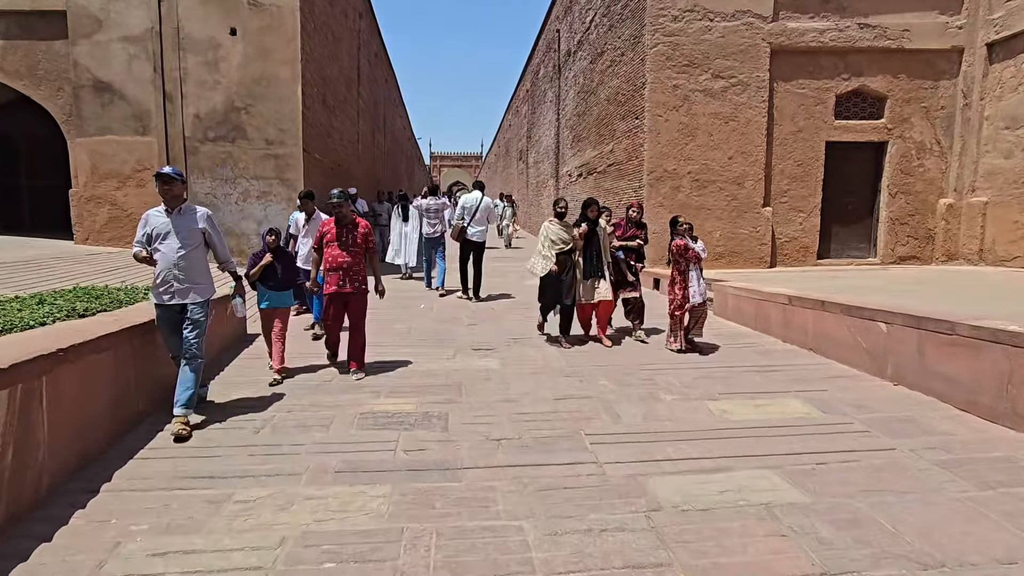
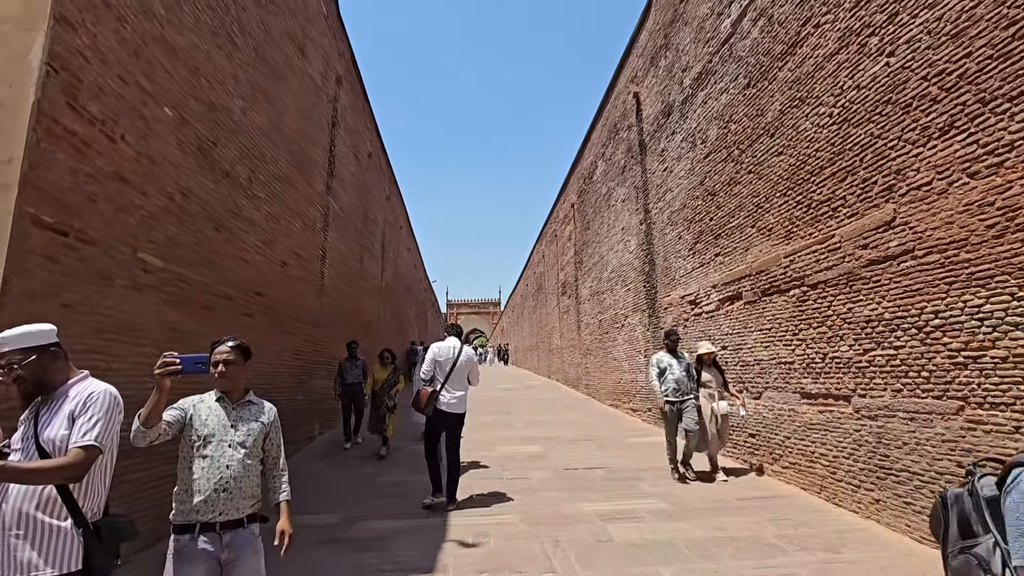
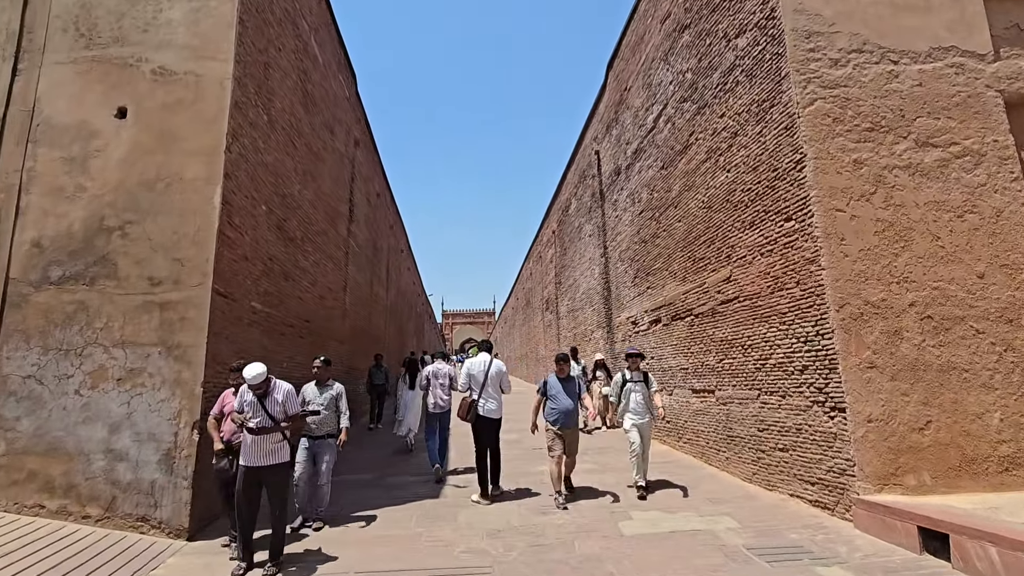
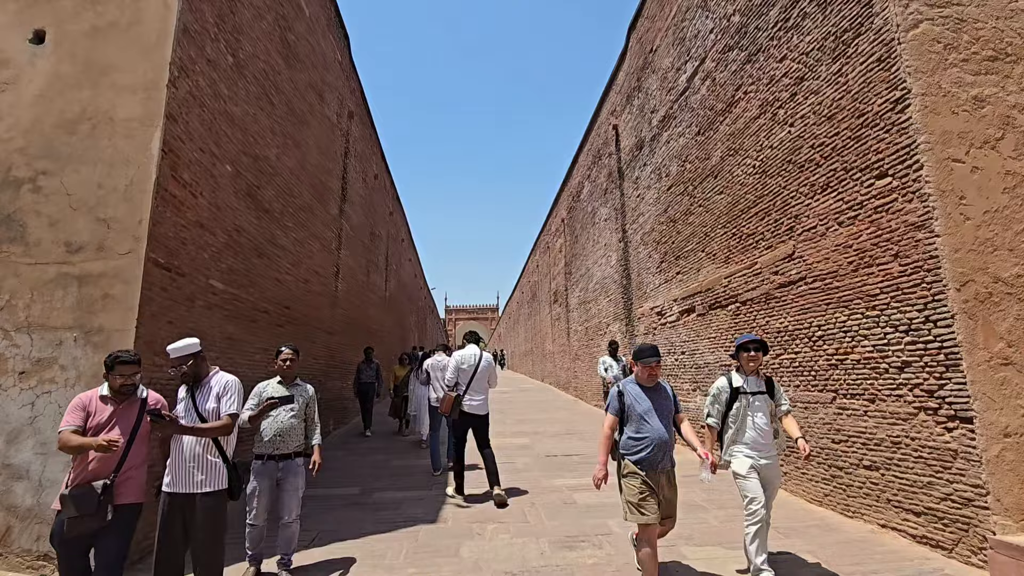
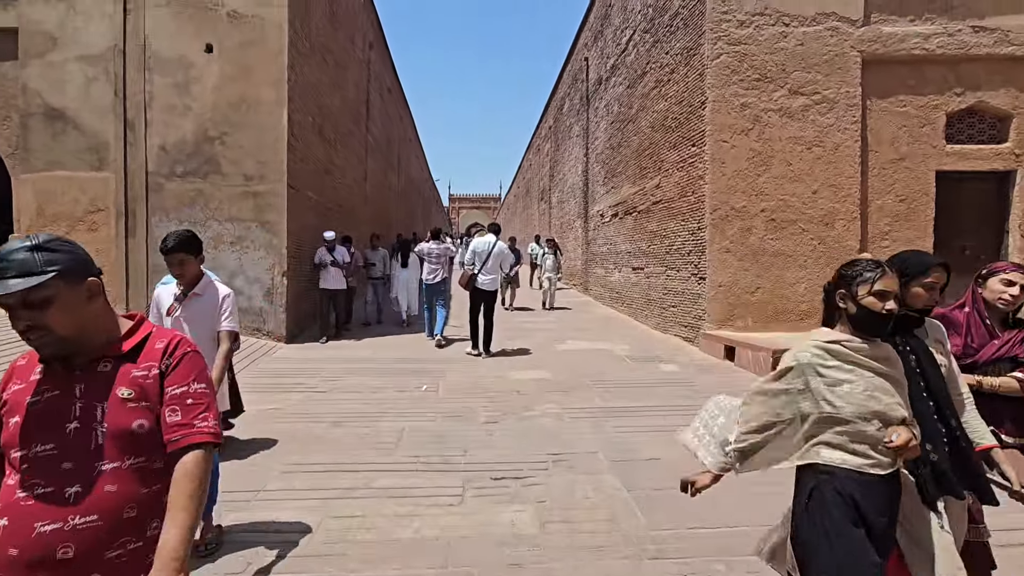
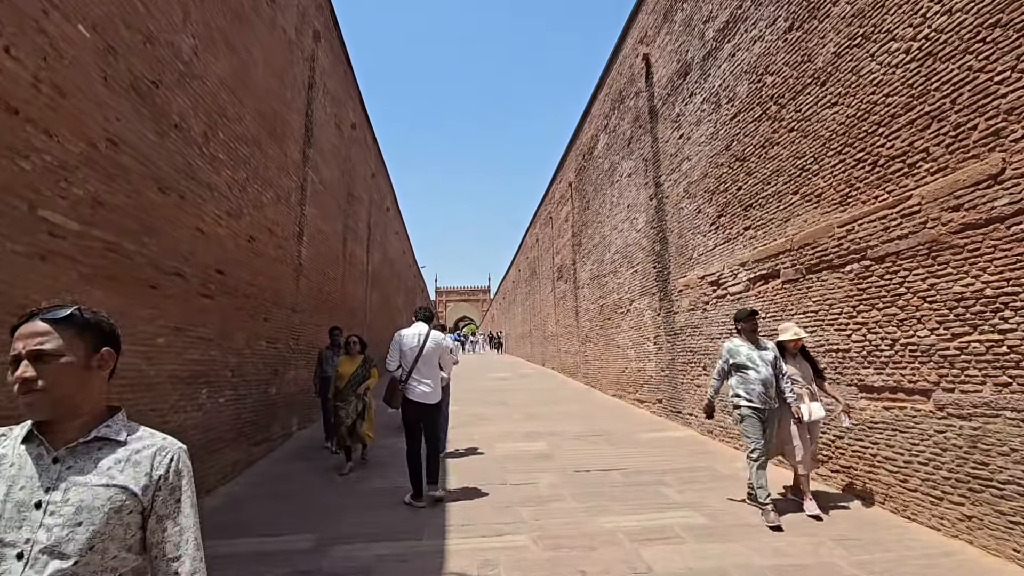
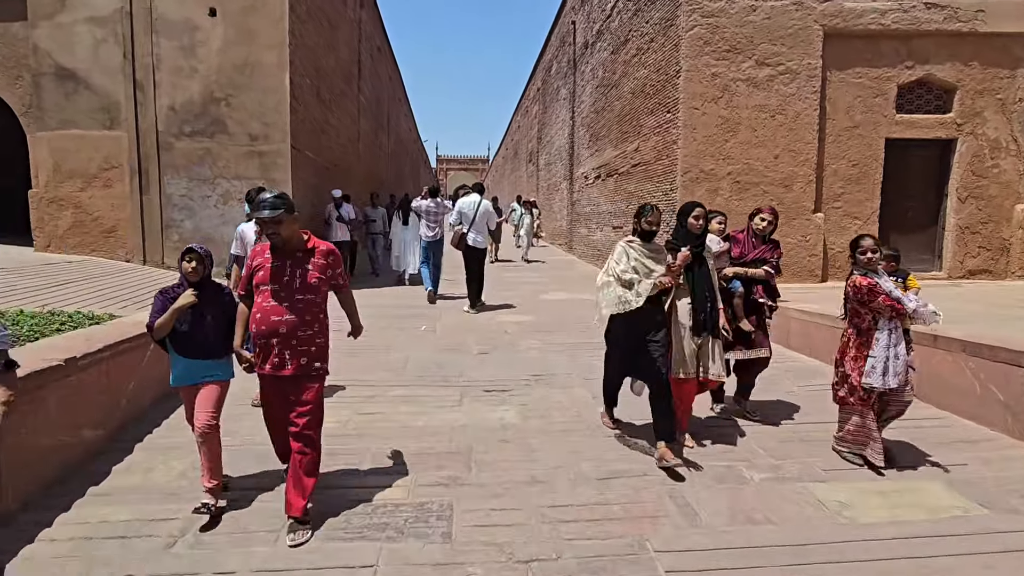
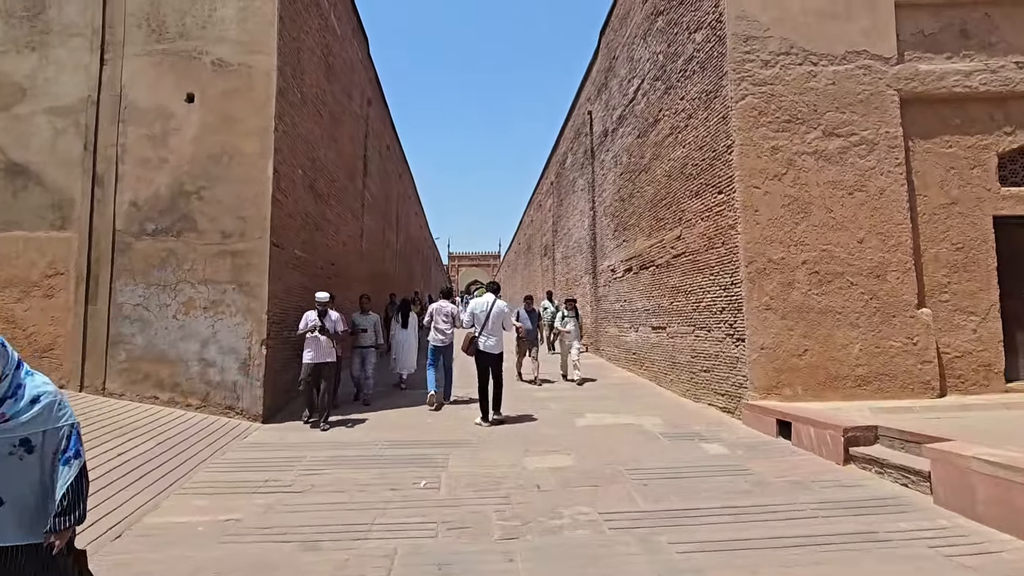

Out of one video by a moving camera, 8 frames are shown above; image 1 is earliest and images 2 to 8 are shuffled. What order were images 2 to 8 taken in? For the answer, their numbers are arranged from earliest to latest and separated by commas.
7, 5, 8, 3, 4, 2, 6
